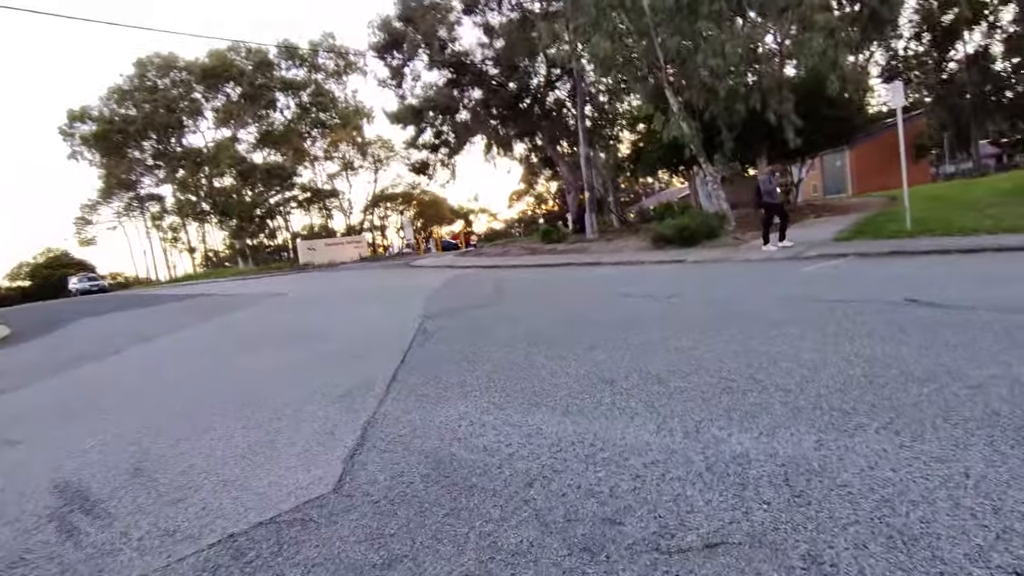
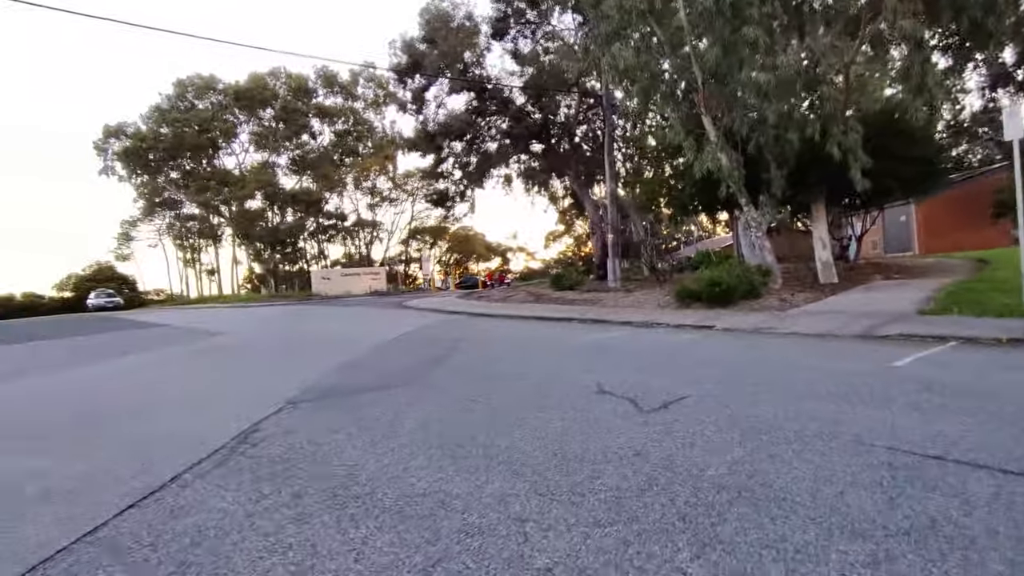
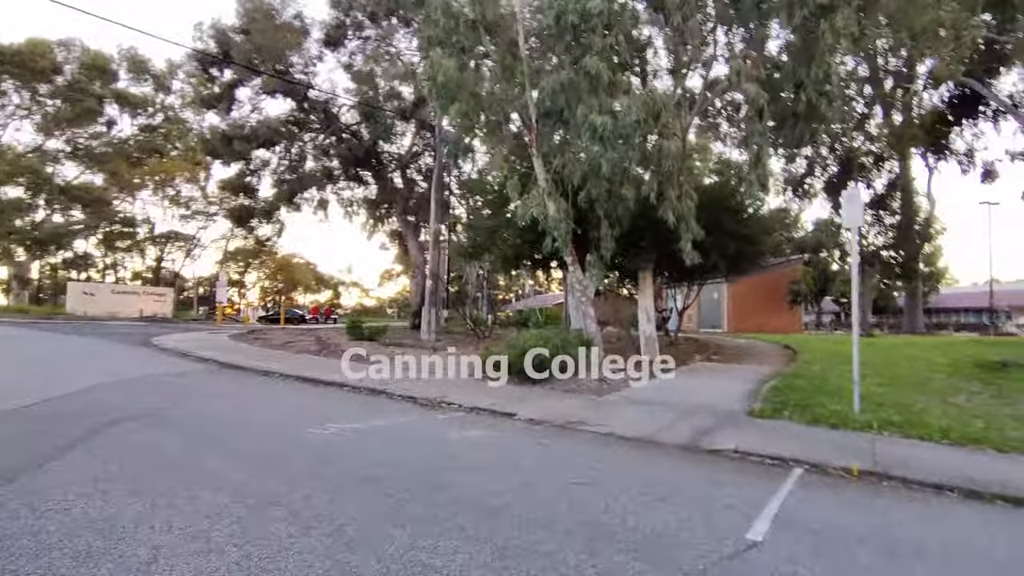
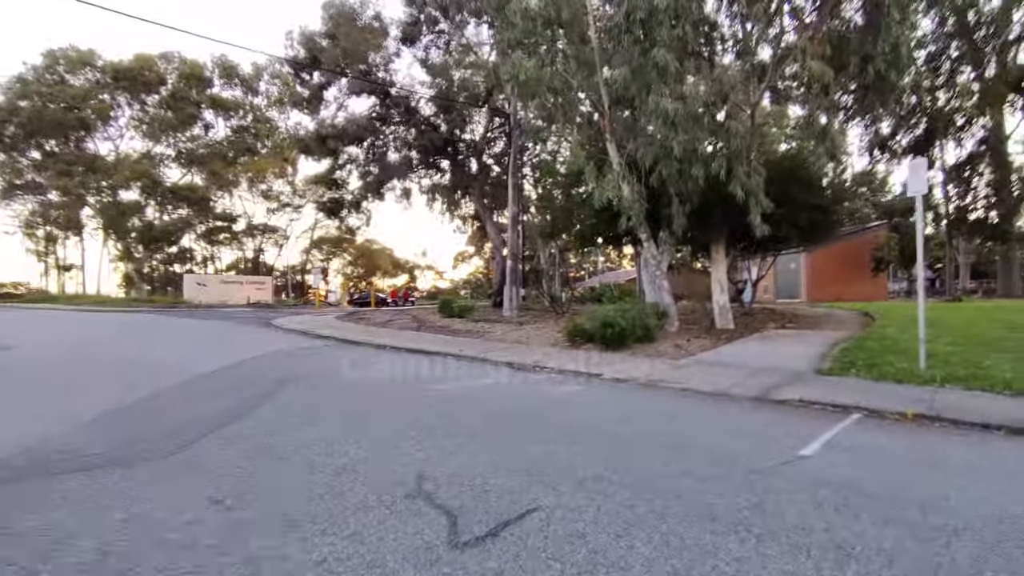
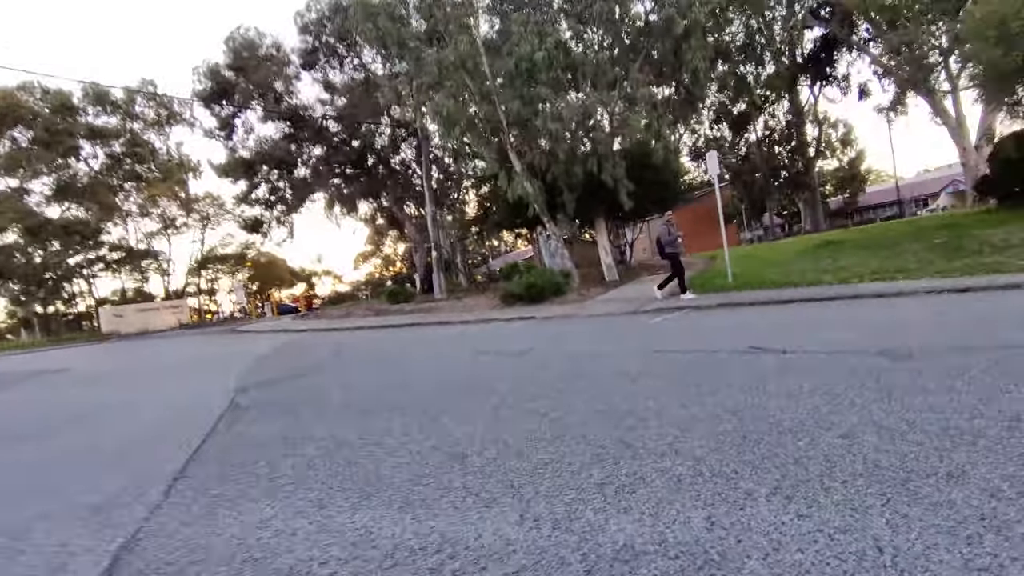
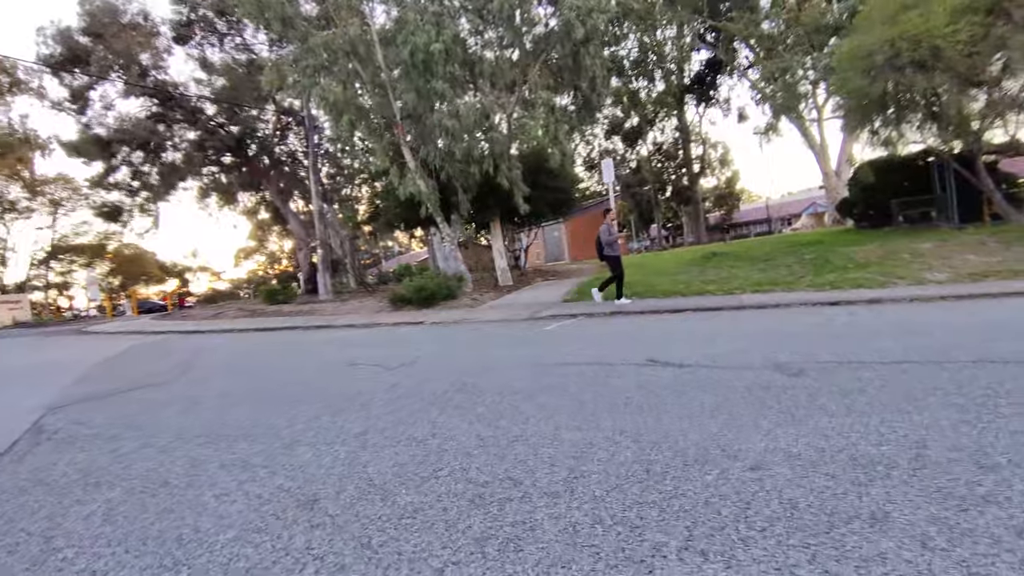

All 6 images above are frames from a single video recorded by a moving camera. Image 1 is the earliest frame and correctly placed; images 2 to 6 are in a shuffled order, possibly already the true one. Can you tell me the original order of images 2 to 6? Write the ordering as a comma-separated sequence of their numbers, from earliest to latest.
5, 6, 2, 4, 3
